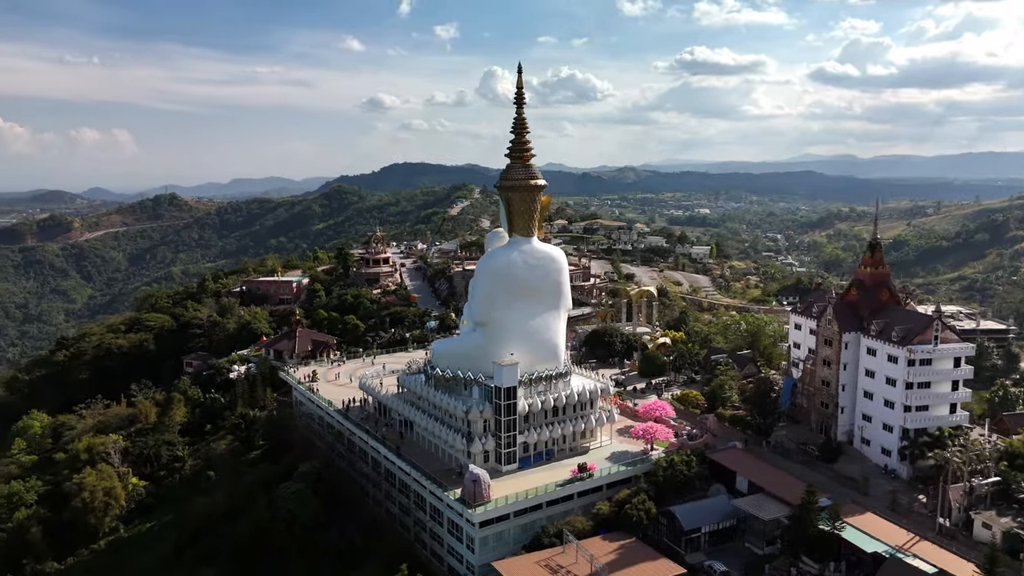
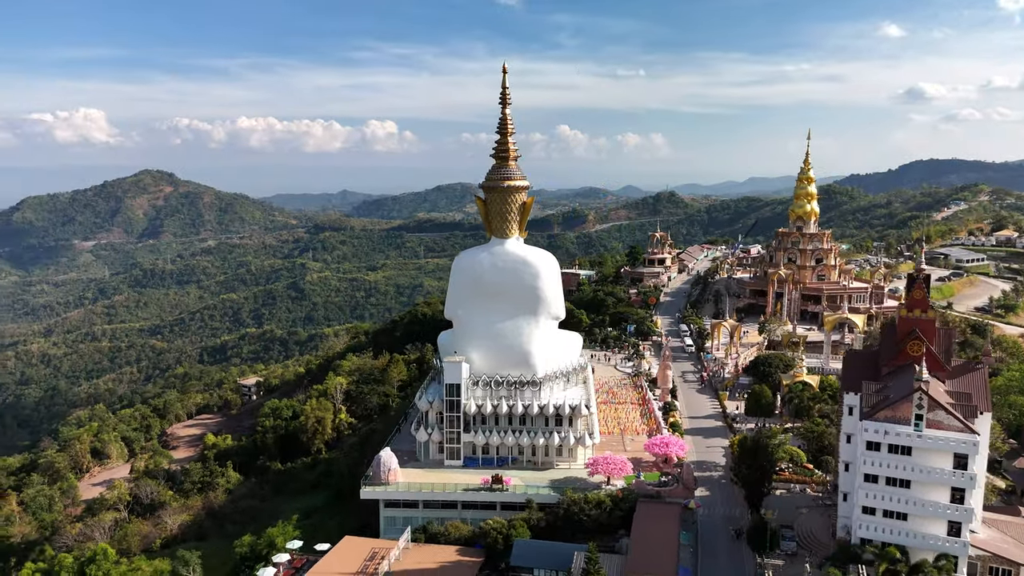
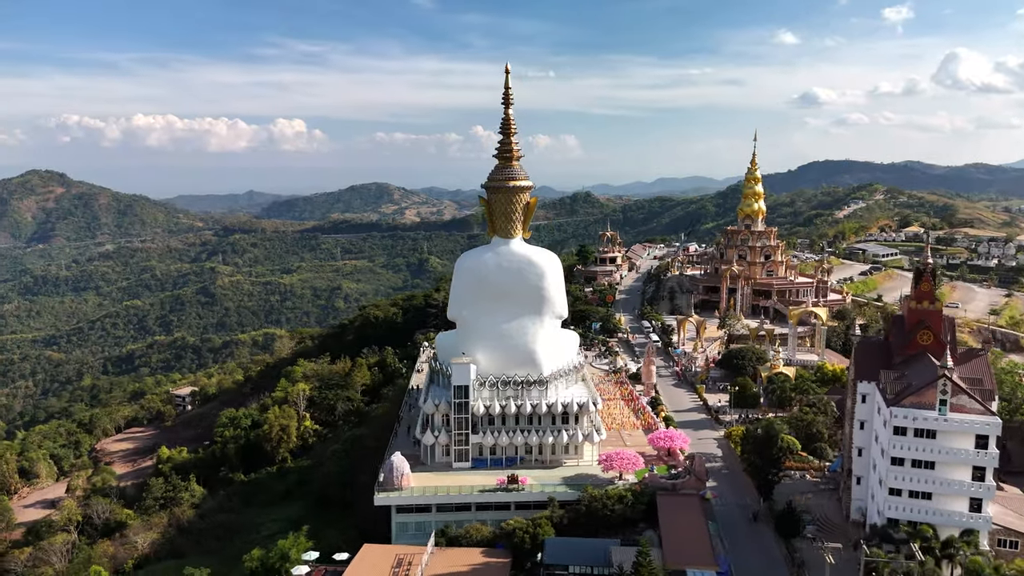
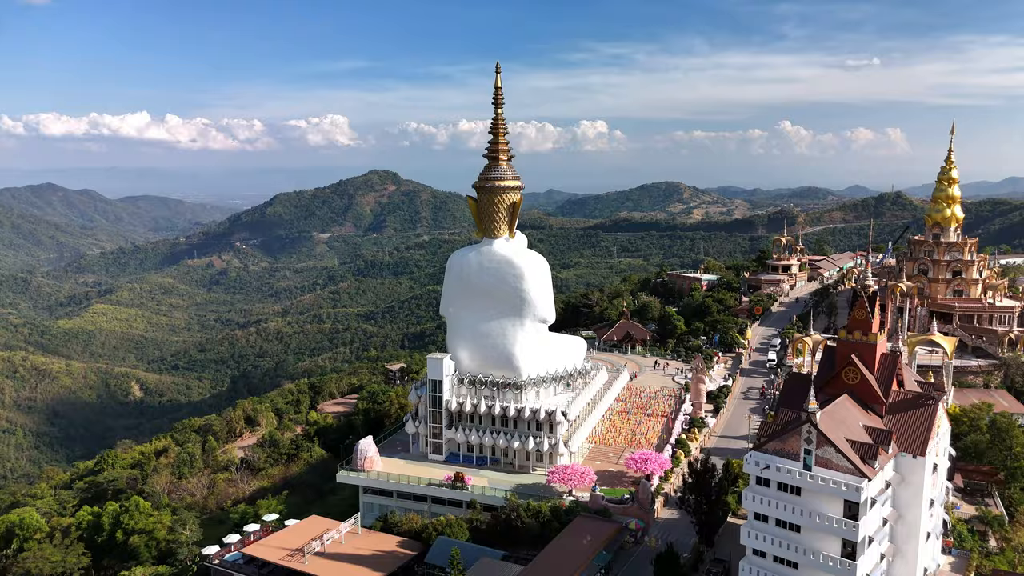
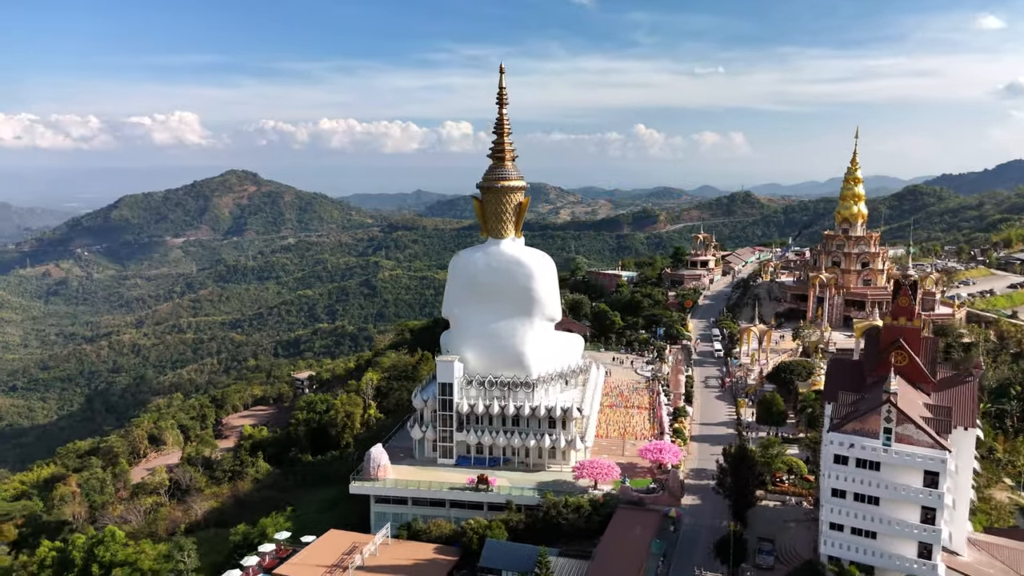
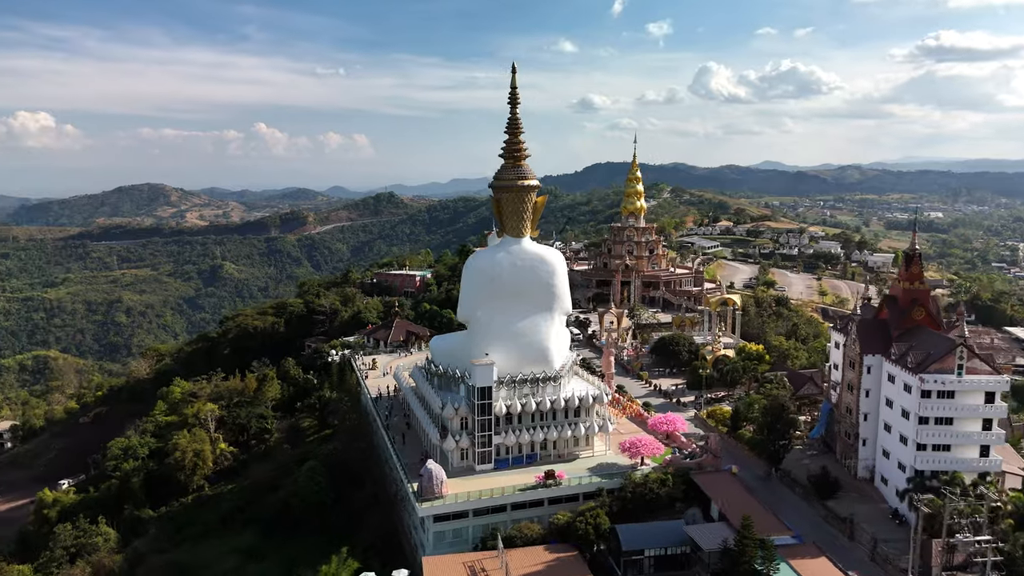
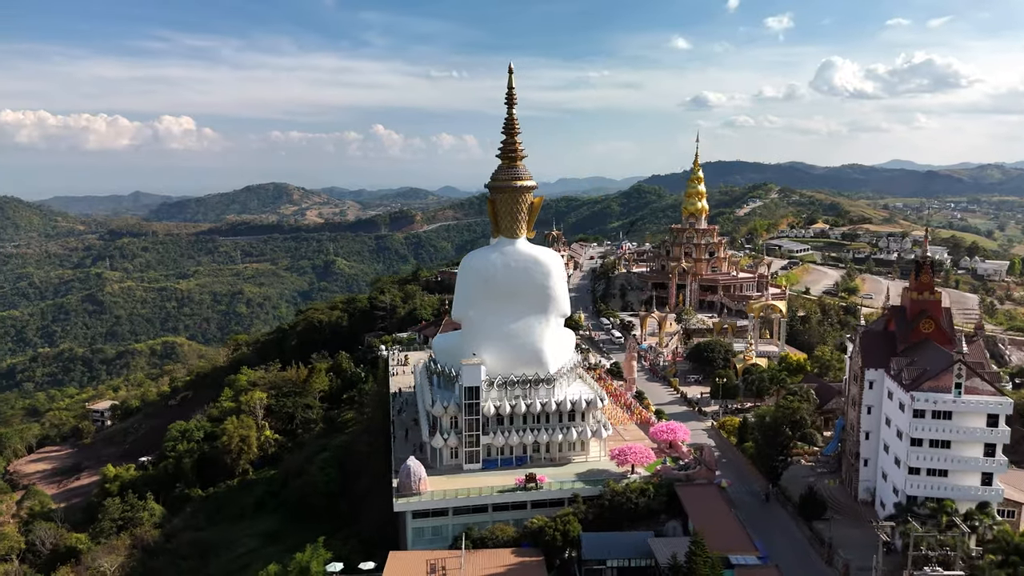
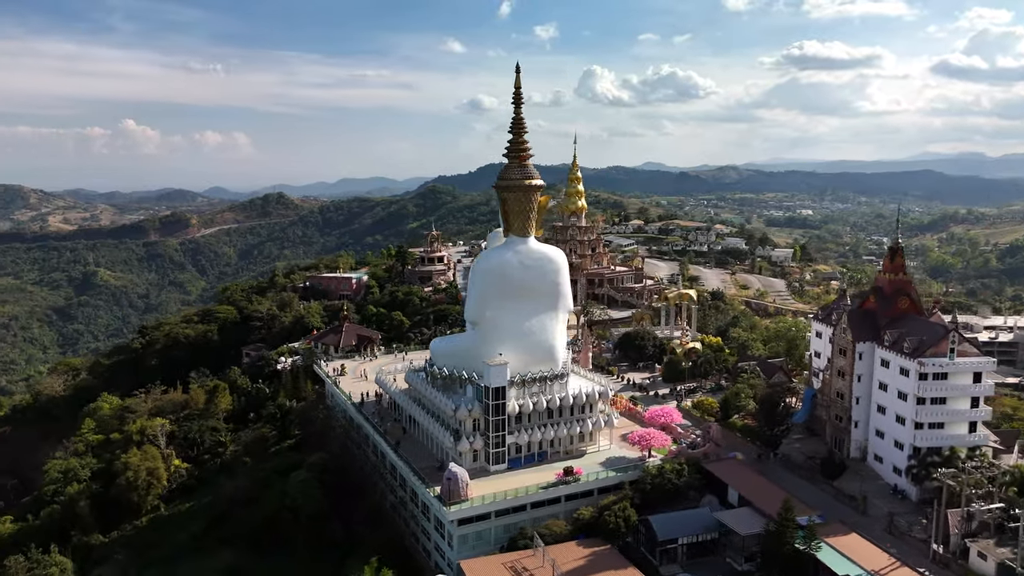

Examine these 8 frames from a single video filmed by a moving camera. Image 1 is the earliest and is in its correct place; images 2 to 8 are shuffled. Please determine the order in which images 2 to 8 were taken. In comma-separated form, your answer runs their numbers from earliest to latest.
8, 6, 7, 3, 2, 5, 4
